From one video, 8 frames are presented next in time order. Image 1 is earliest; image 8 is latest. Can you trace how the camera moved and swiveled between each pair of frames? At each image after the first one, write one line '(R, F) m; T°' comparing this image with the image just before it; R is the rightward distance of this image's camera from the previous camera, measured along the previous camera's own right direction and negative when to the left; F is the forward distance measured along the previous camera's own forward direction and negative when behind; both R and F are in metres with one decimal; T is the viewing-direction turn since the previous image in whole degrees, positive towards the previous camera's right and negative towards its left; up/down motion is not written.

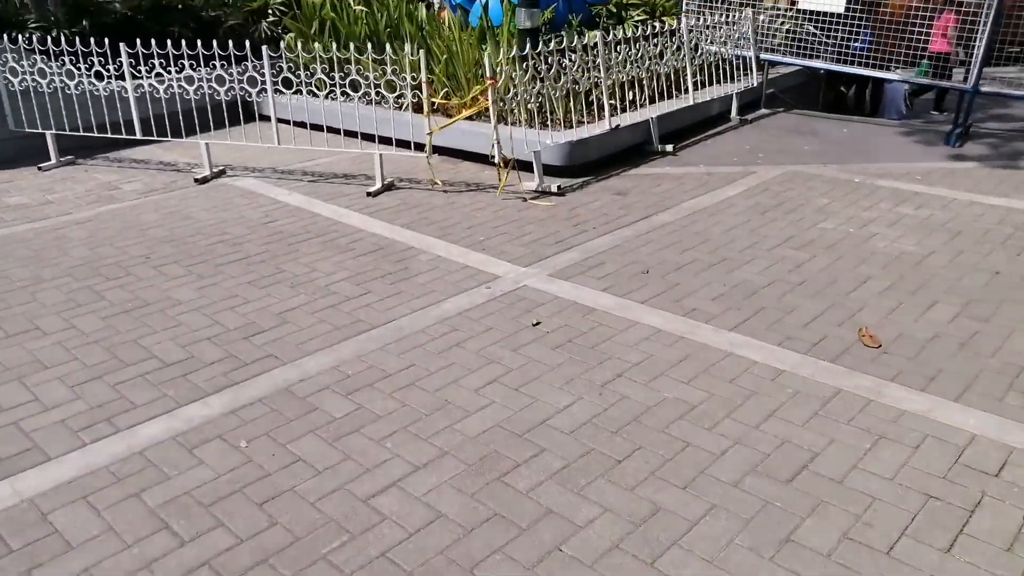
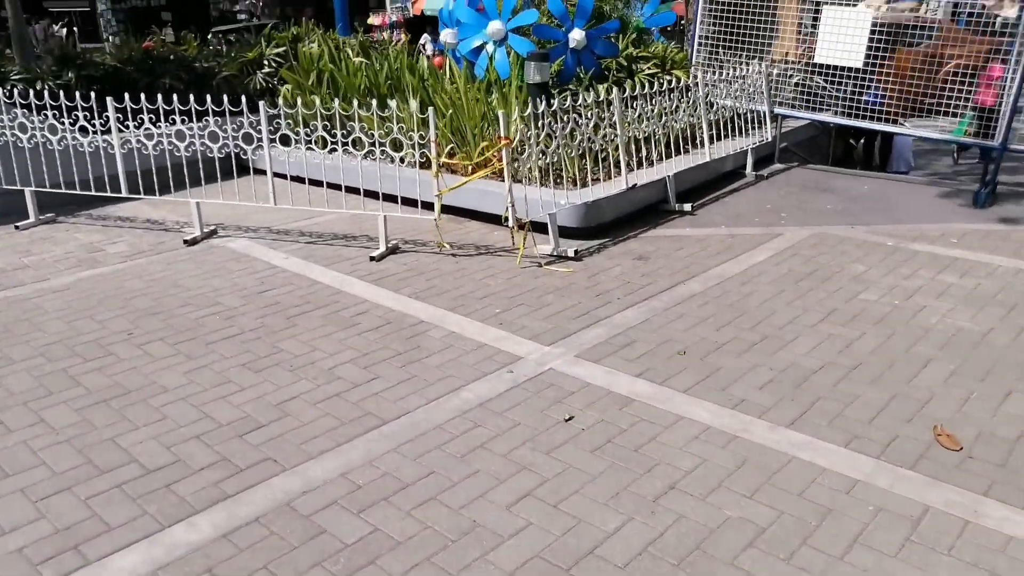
(-0.2, +0.4) m; +1°
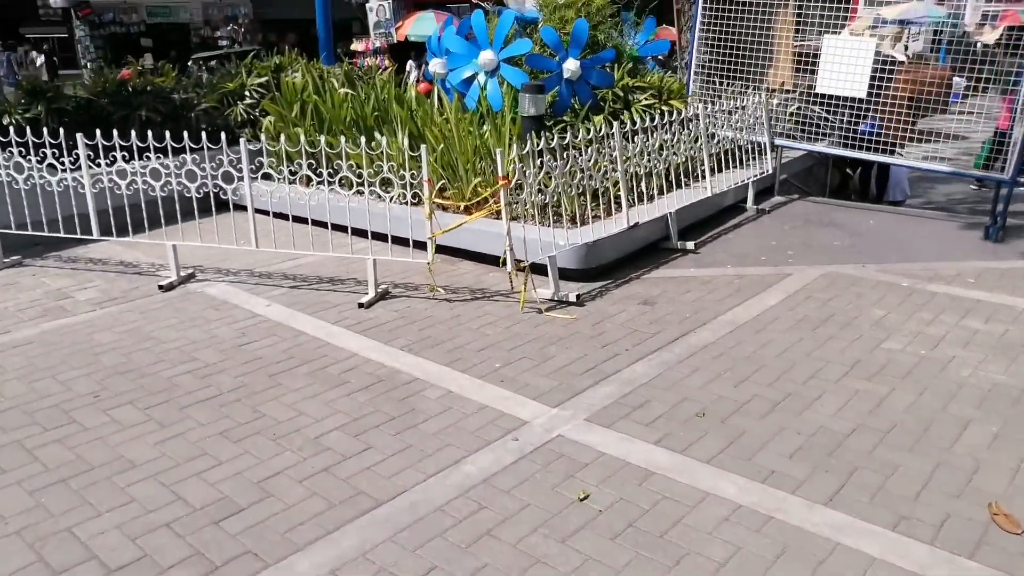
(-0.1, +0.3) m; +1°
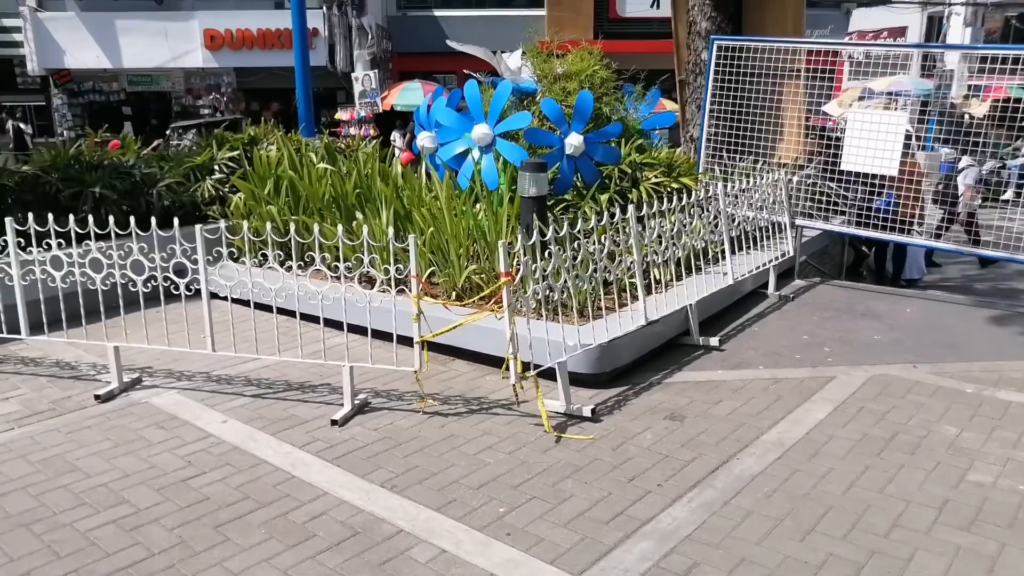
(-0.1, +0.7) m; +1°
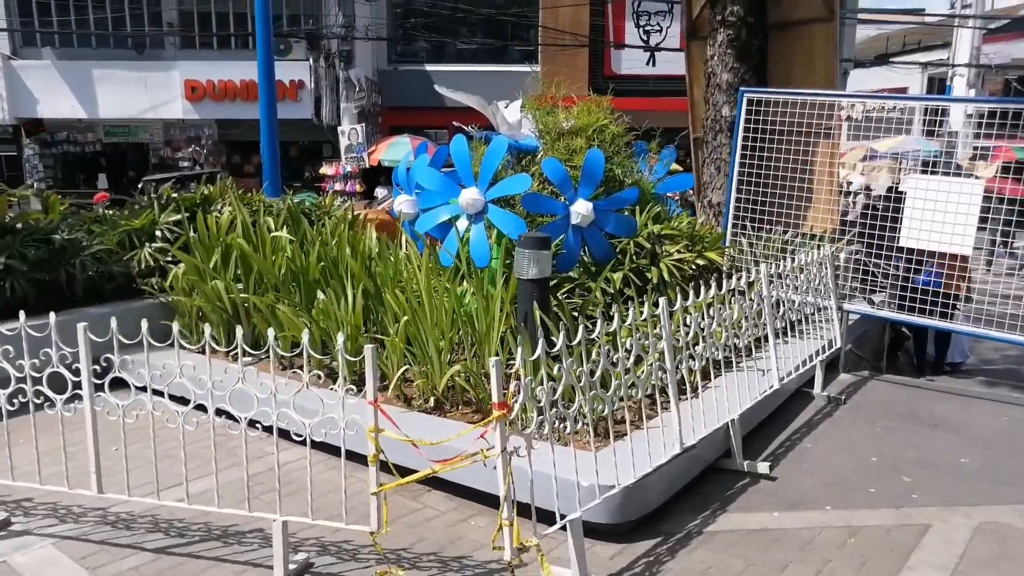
(0.0, +1.0) m; +1°
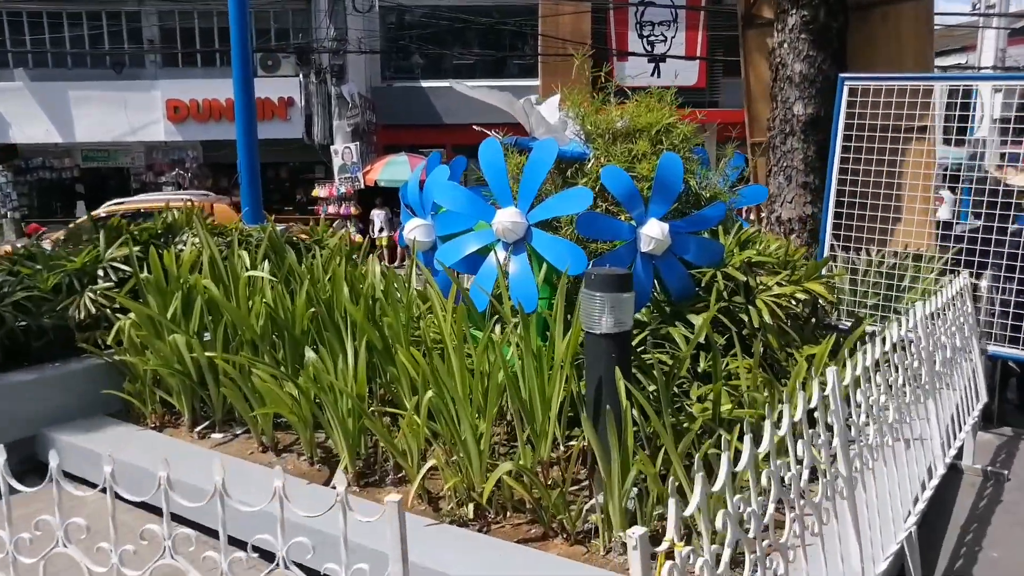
(-0.3, +1.2) m; 0°
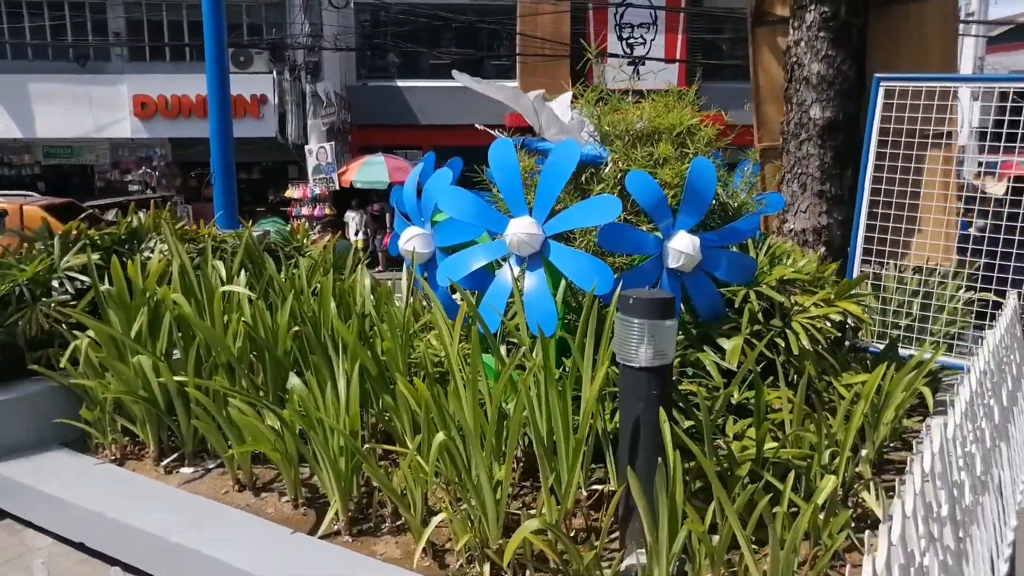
(-0.2, +0.4) m; +2°
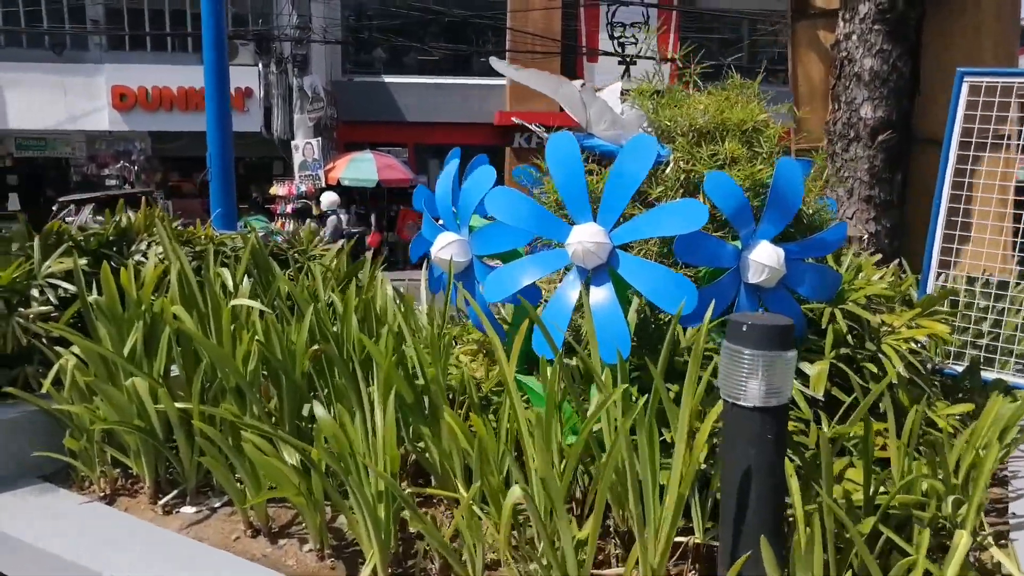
(-0.3, +0.4) m; +2°
